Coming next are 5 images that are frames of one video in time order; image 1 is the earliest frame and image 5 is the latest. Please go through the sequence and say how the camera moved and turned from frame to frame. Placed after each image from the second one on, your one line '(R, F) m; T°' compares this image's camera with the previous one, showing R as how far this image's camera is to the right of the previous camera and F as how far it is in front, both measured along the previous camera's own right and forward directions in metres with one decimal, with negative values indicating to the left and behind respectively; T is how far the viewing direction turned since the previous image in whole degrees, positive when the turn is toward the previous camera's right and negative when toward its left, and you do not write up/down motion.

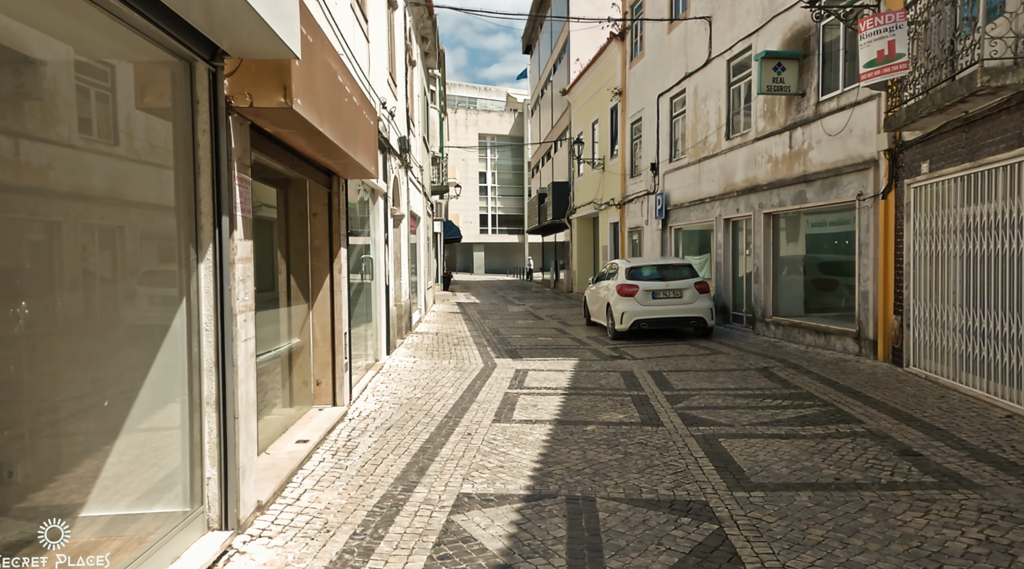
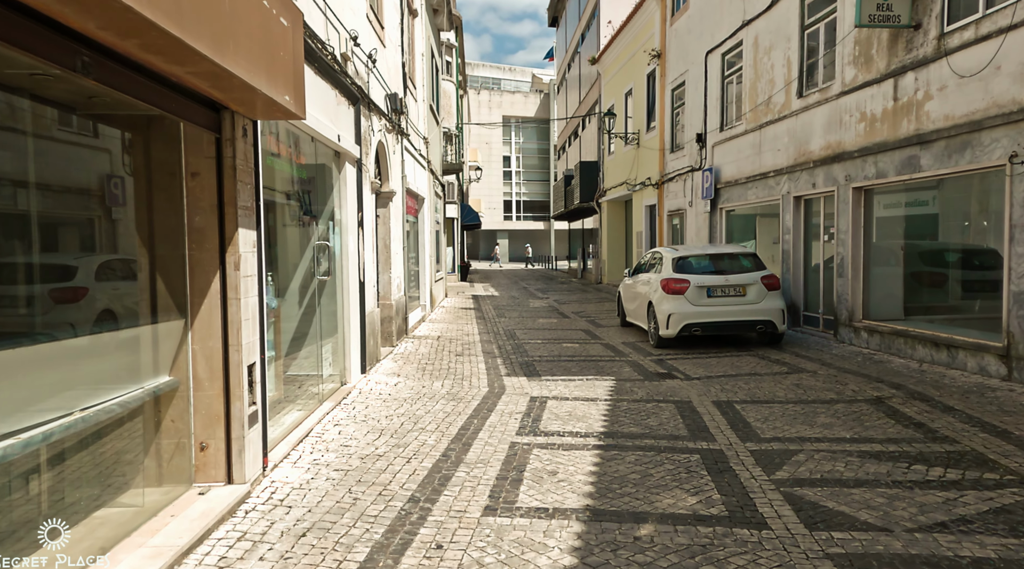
(+0.1, +2.5) m; -2°
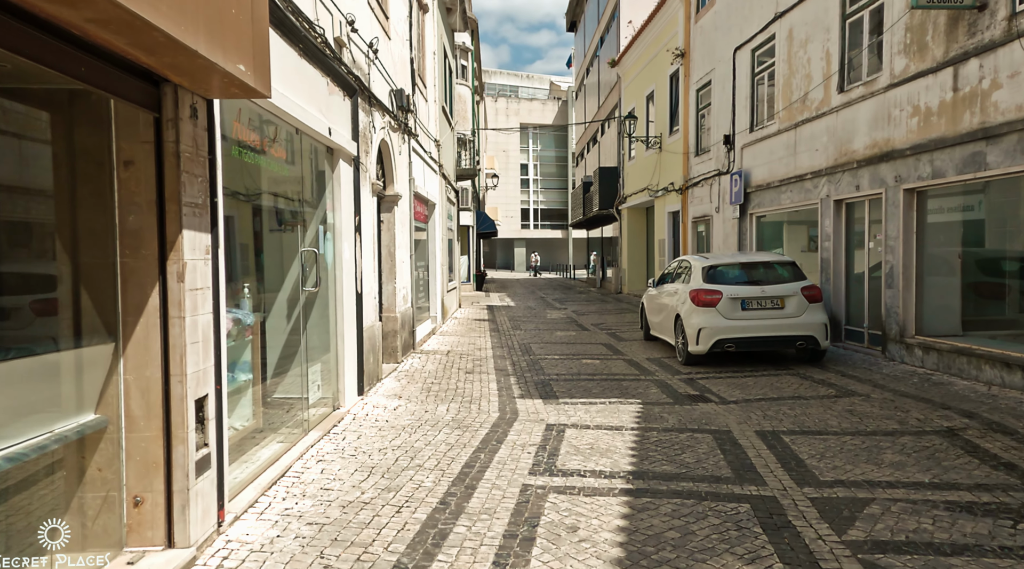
(0.0, +0.8) m; -1°
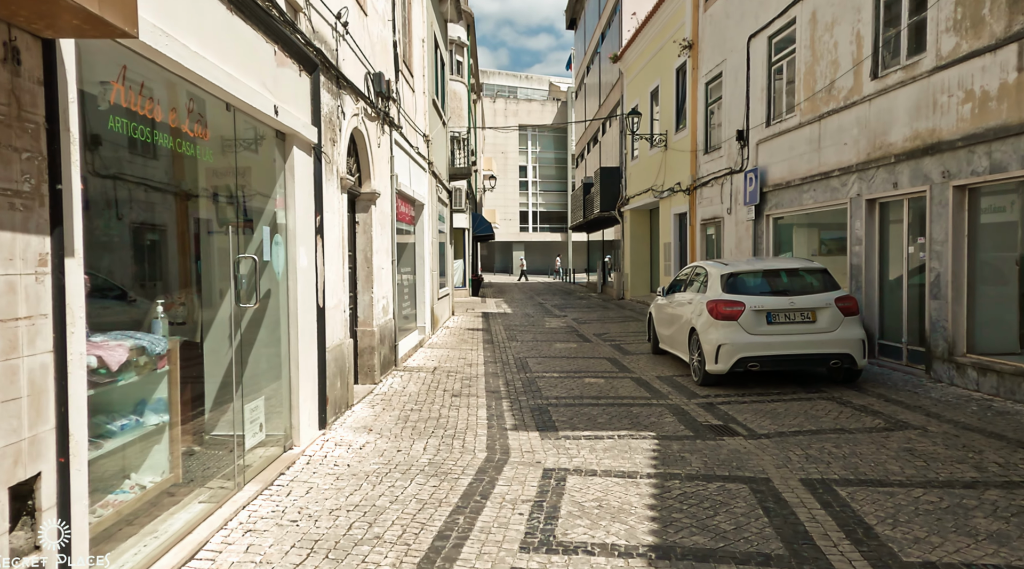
(+0.1, +1.1) m; 0°
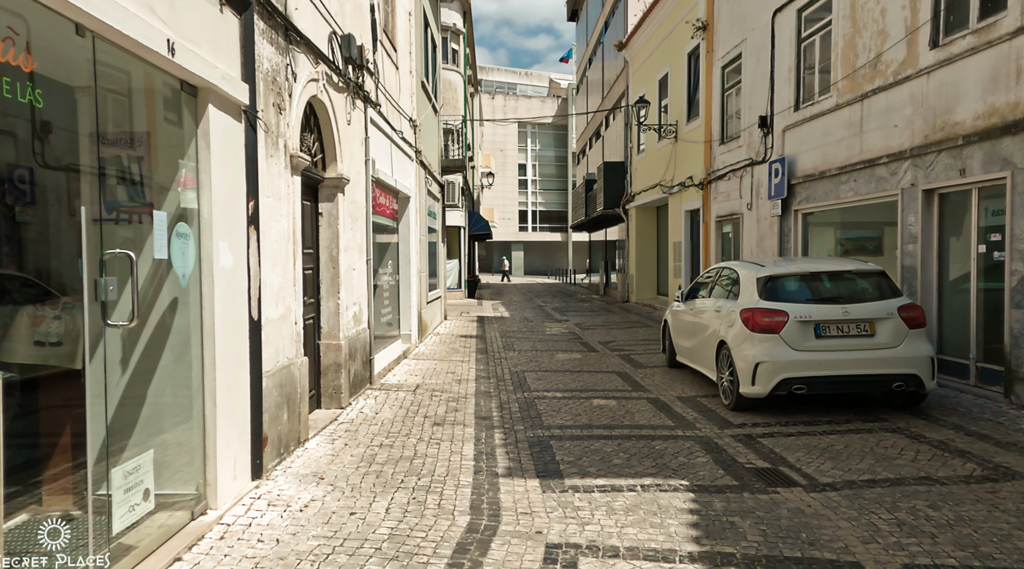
(0.0, +1.4) m; 0°
